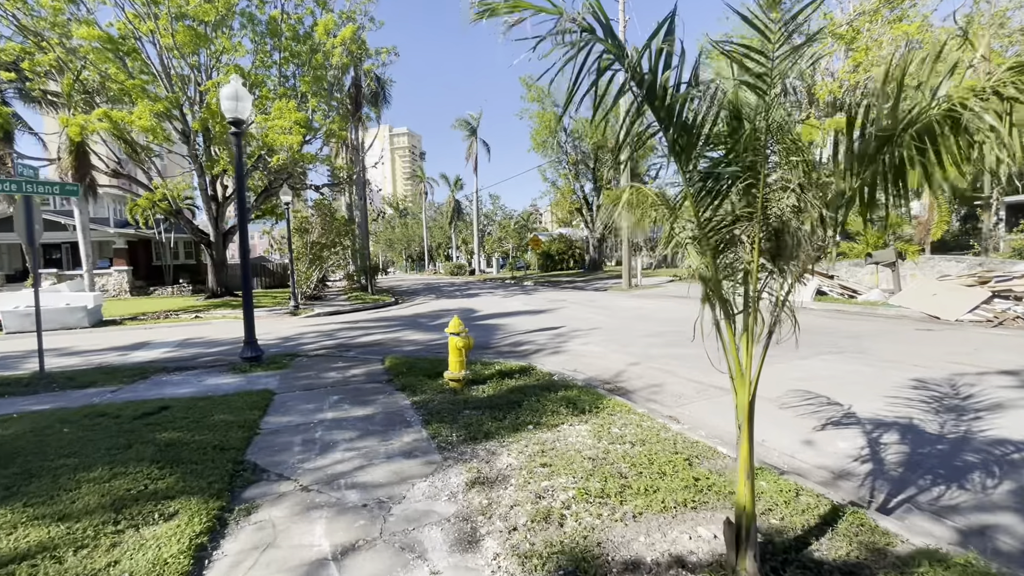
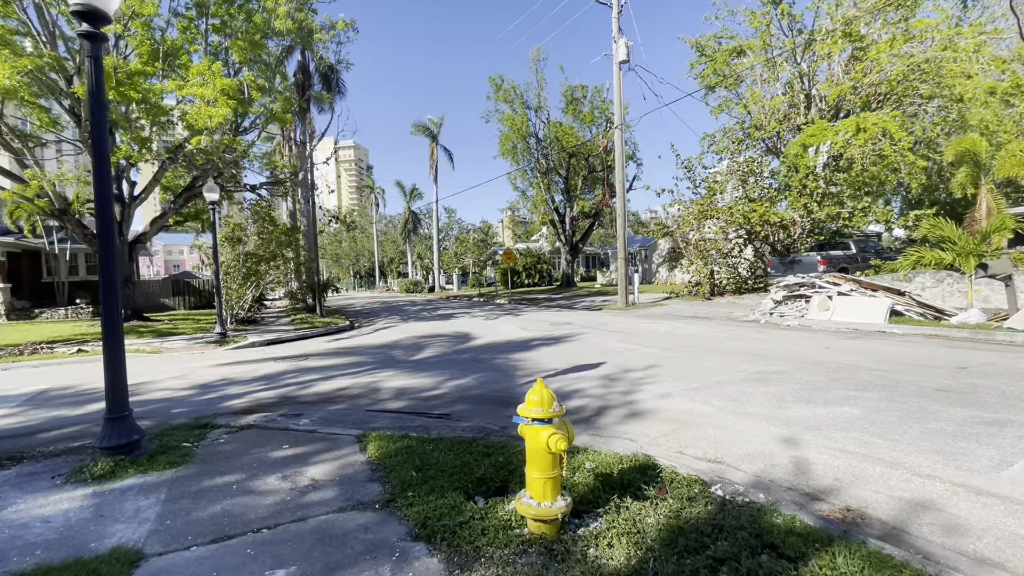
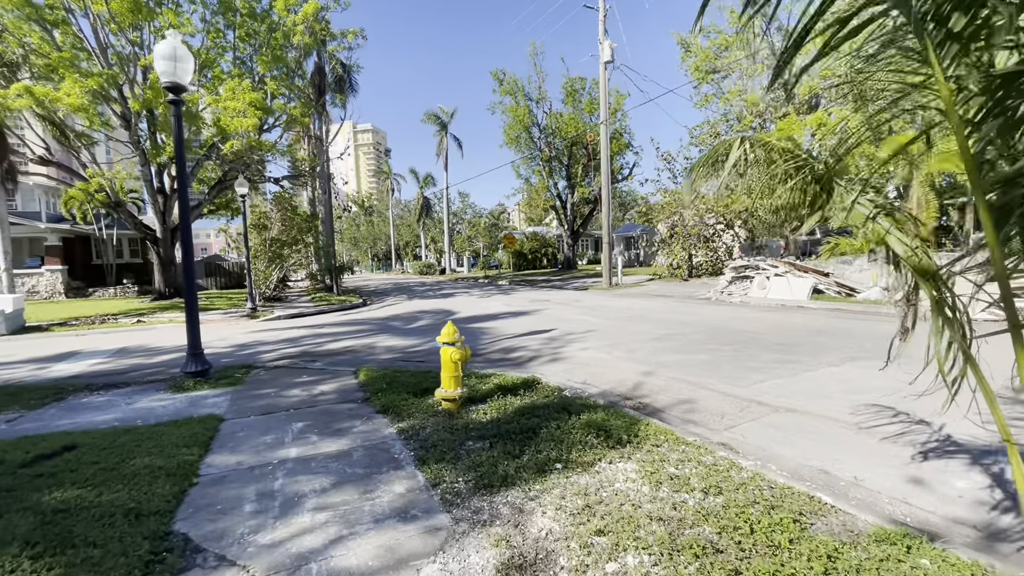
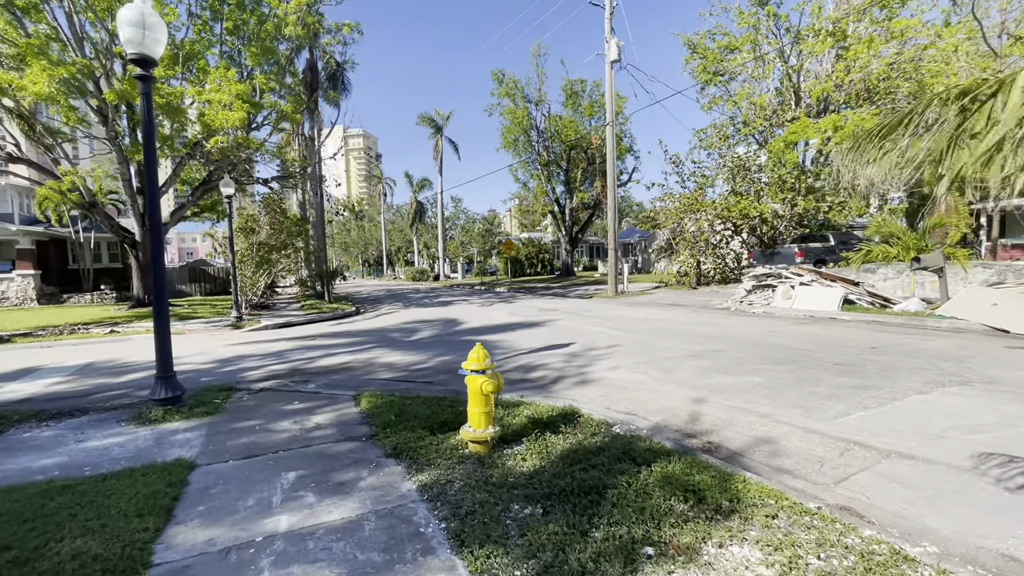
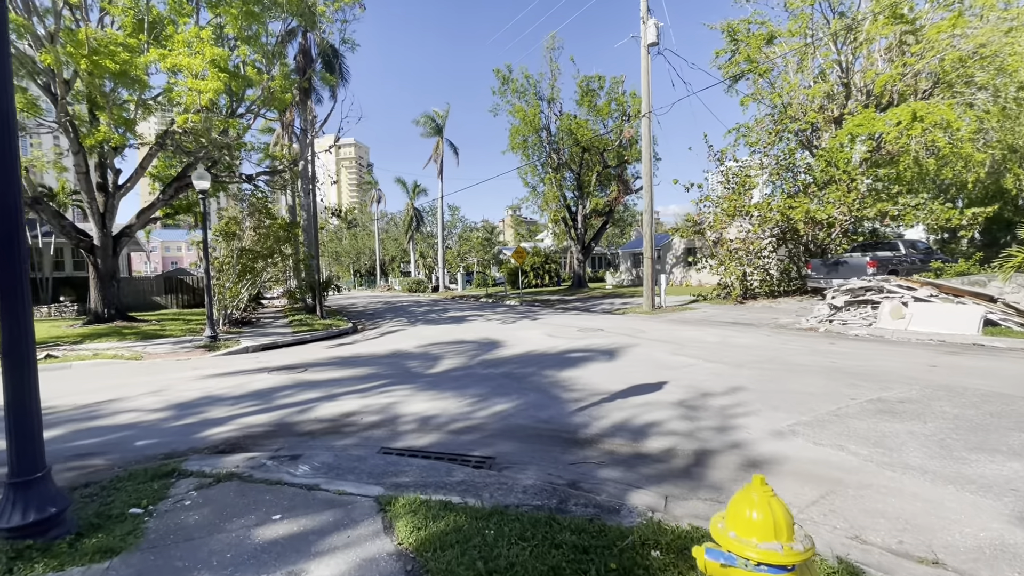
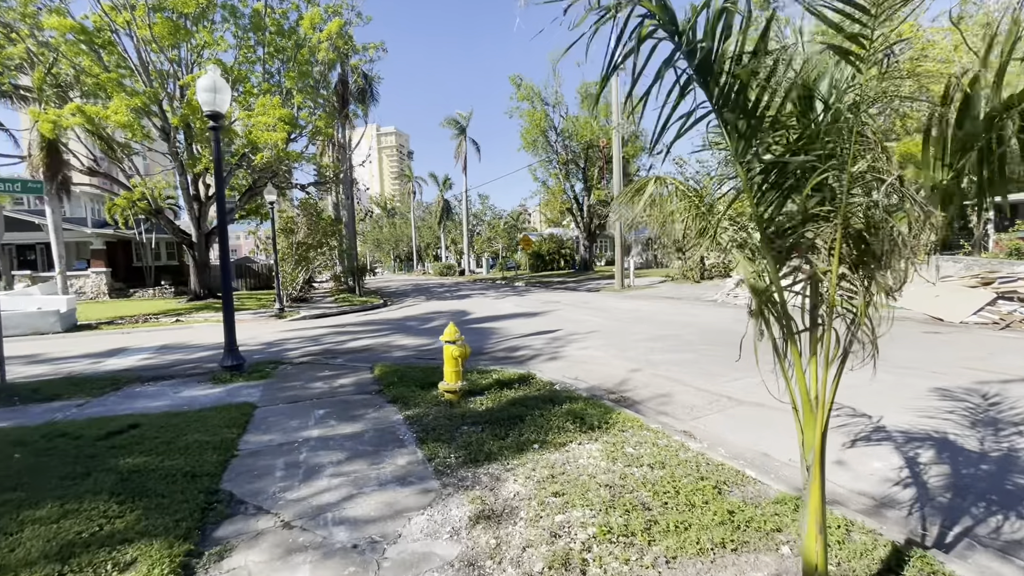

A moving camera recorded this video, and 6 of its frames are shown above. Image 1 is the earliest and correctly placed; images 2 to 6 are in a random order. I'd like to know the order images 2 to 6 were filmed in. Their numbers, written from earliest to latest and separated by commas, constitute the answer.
6, 3, 4, 2, 5
